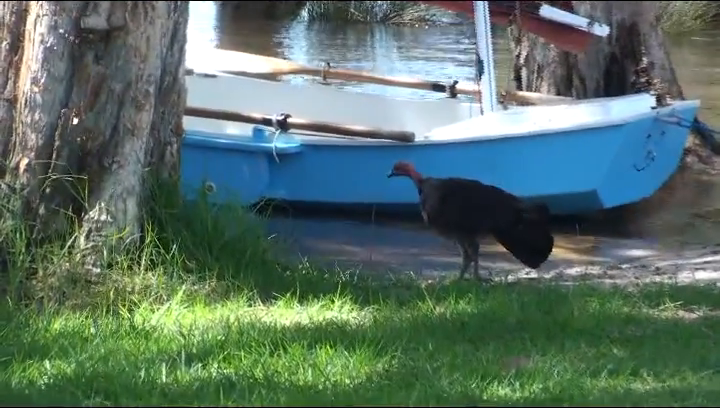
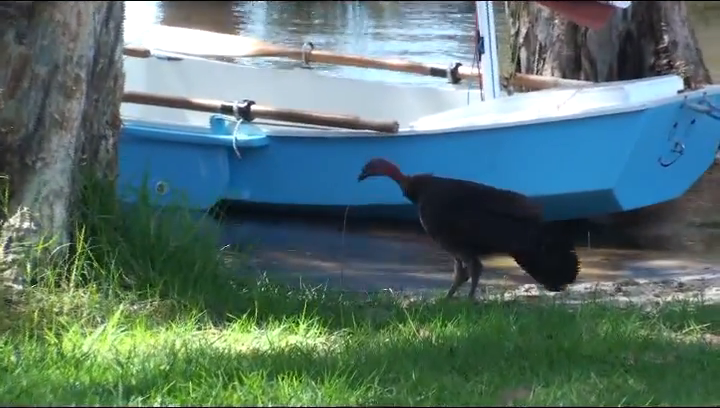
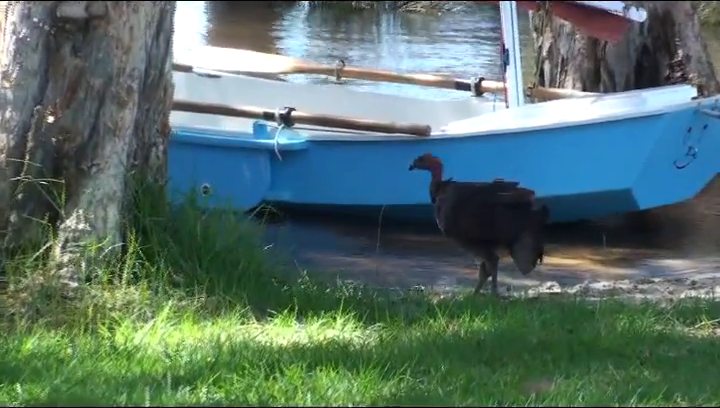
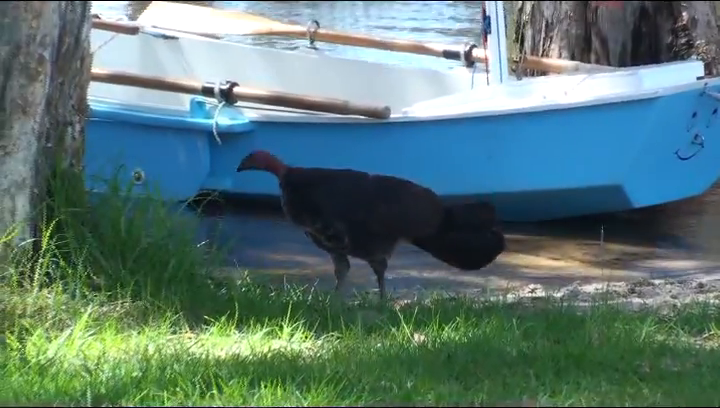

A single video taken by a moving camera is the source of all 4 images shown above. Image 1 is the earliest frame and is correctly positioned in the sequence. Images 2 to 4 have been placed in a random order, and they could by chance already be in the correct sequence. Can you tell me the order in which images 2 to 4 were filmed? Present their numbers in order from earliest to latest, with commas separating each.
3, 2, 4
